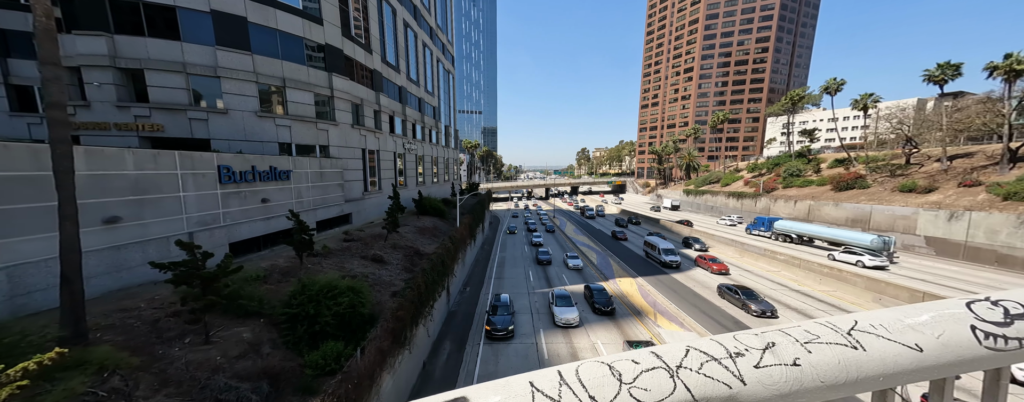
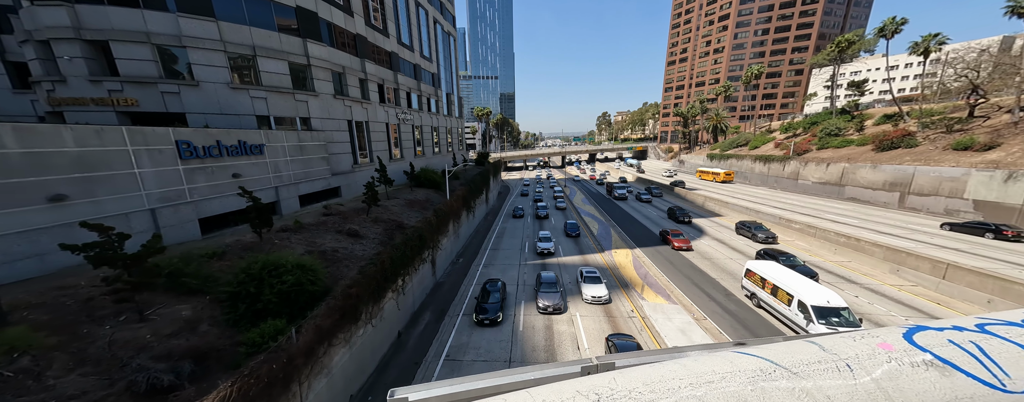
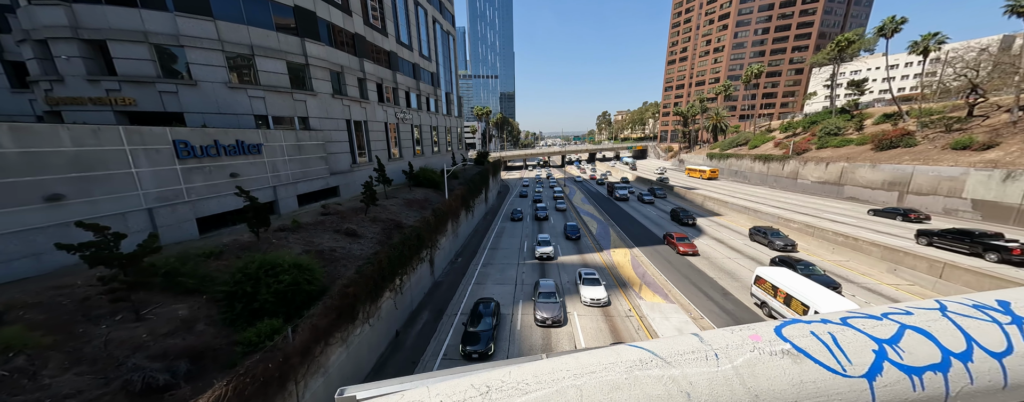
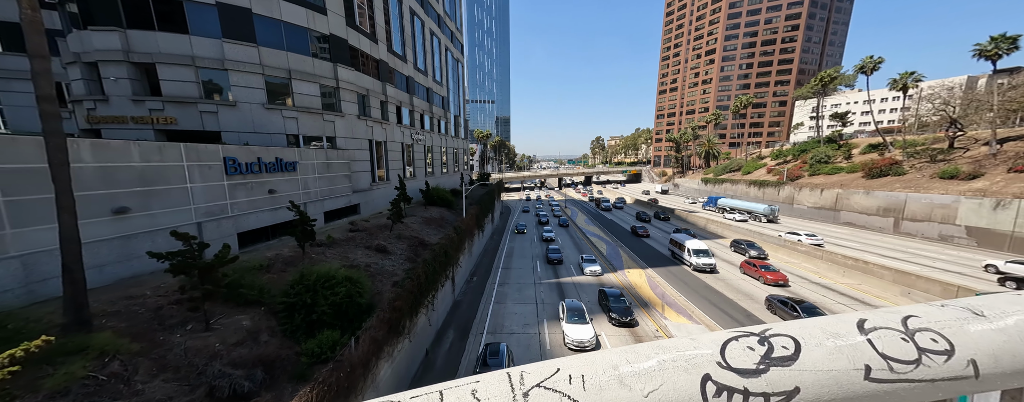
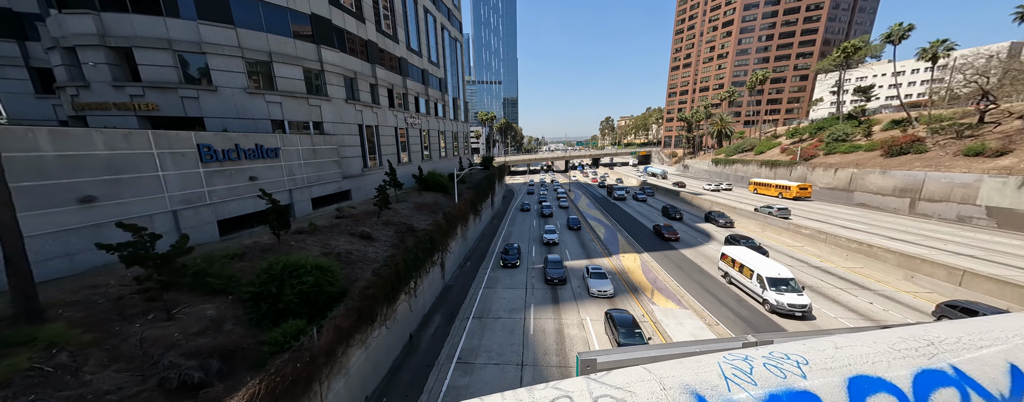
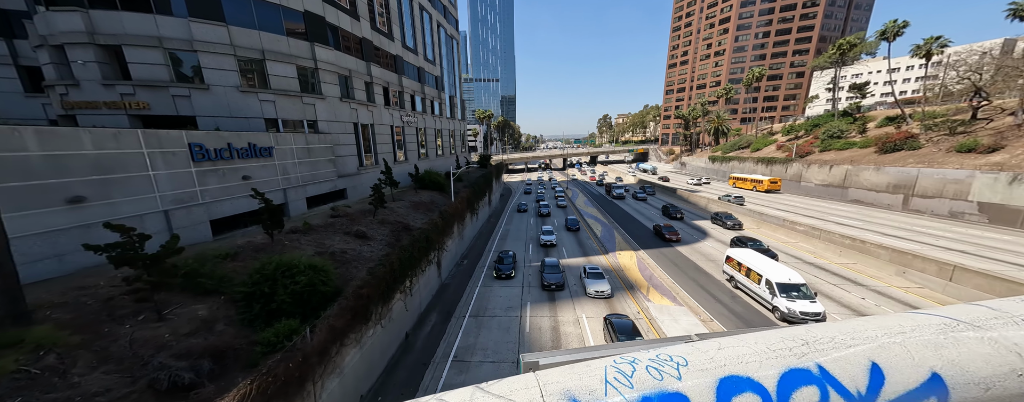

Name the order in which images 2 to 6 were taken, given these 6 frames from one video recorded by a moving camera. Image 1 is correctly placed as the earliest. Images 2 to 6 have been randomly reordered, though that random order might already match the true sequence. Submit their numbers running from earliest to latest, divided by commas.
4, 5, 6, 2, 3
